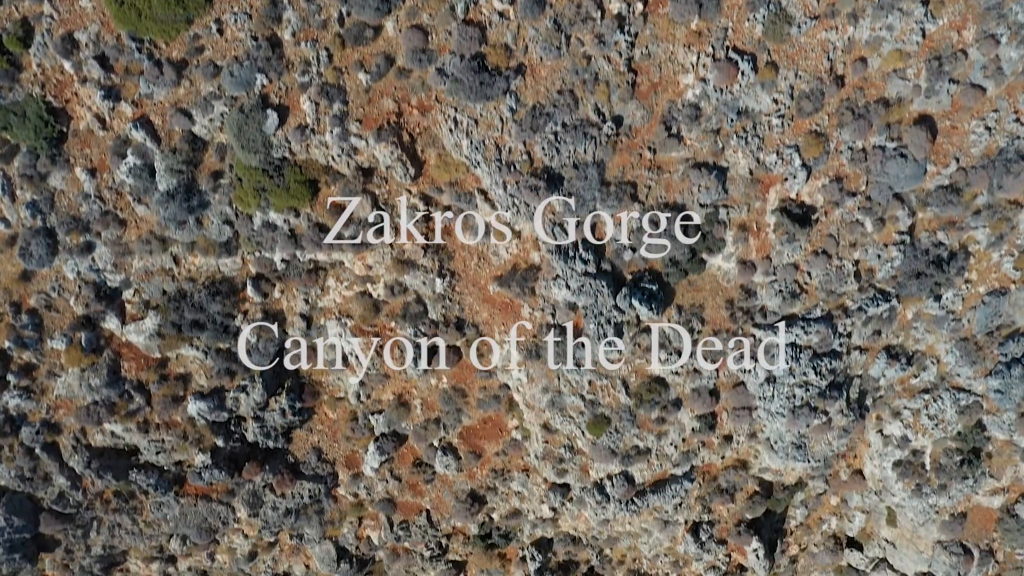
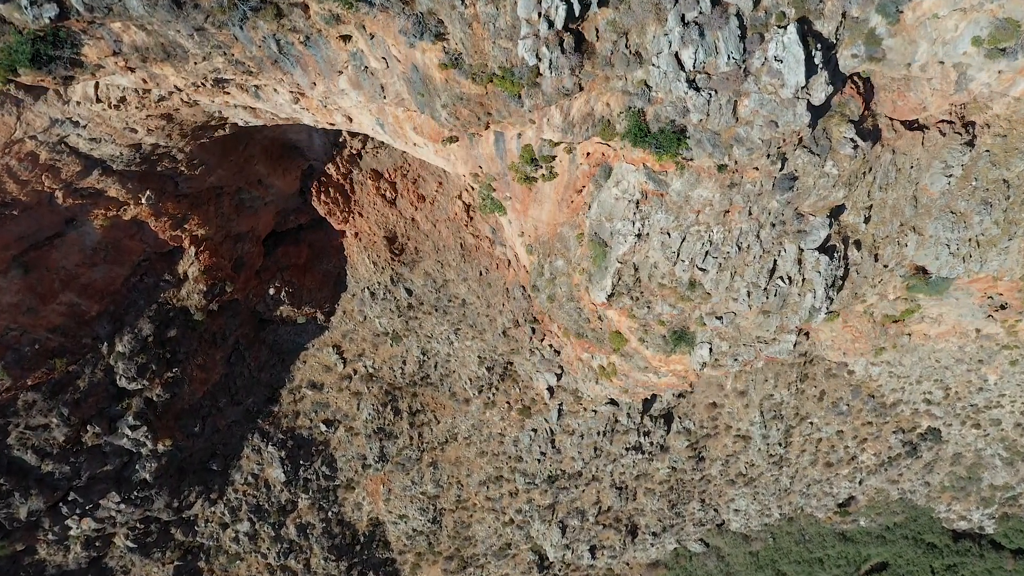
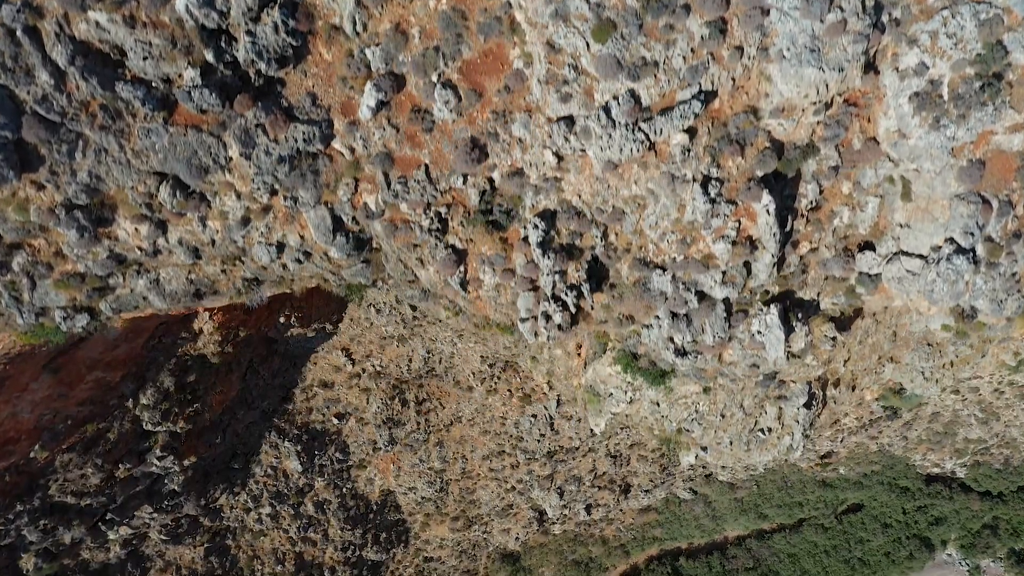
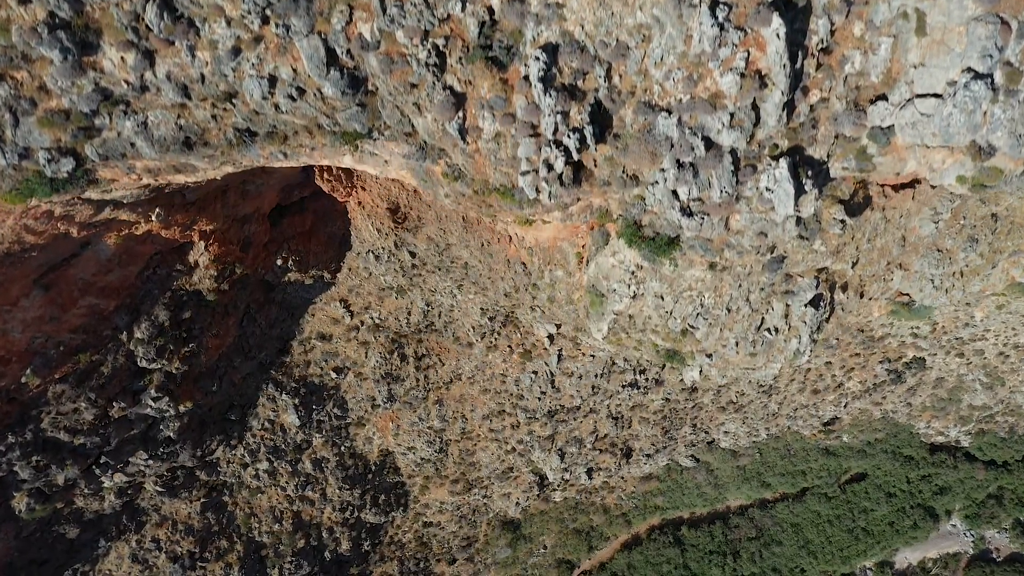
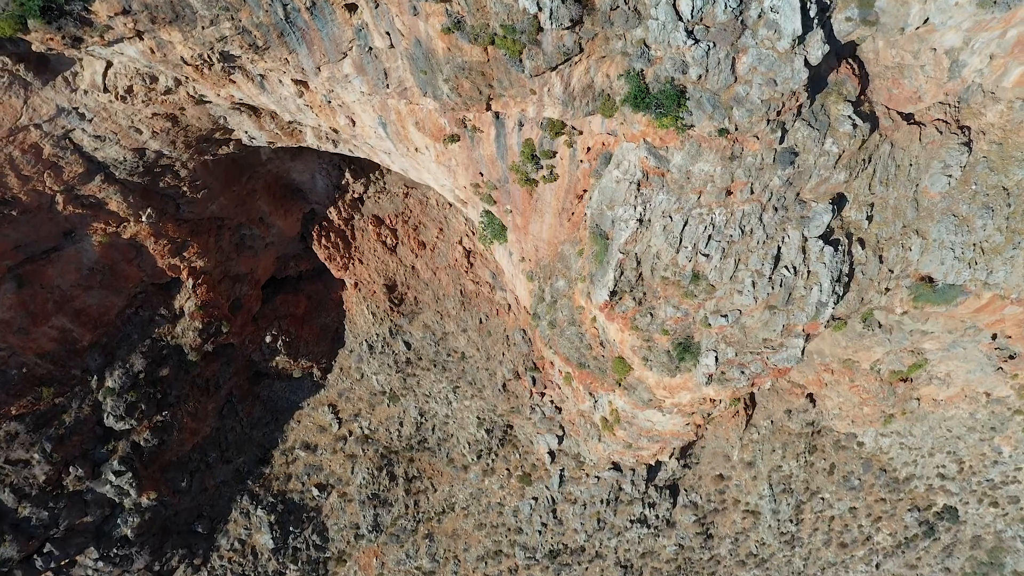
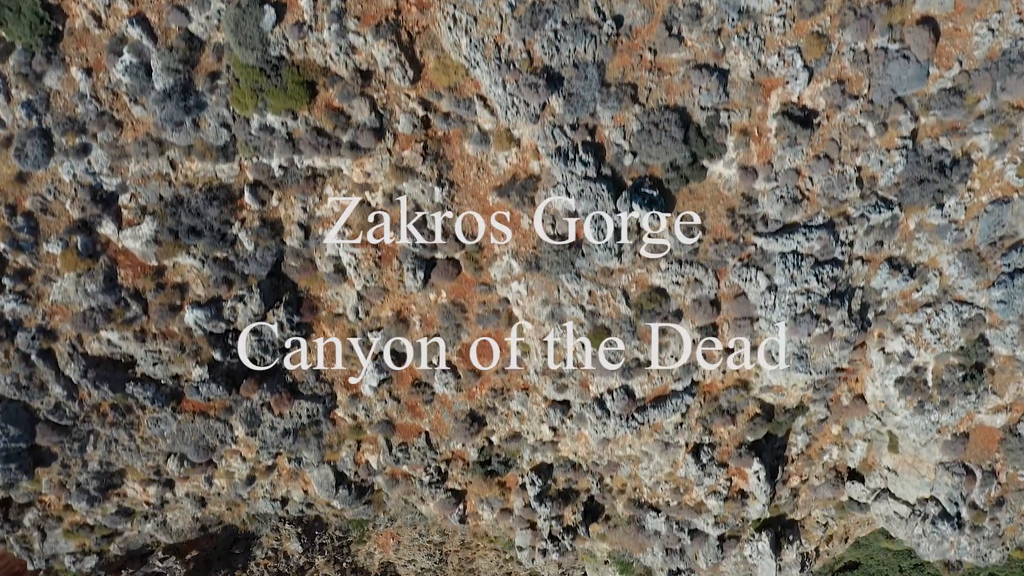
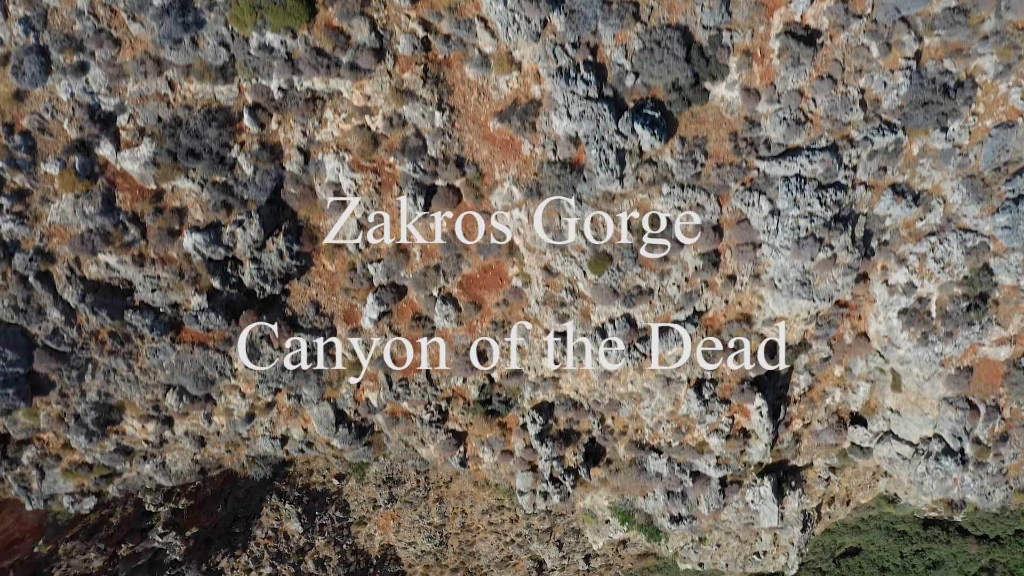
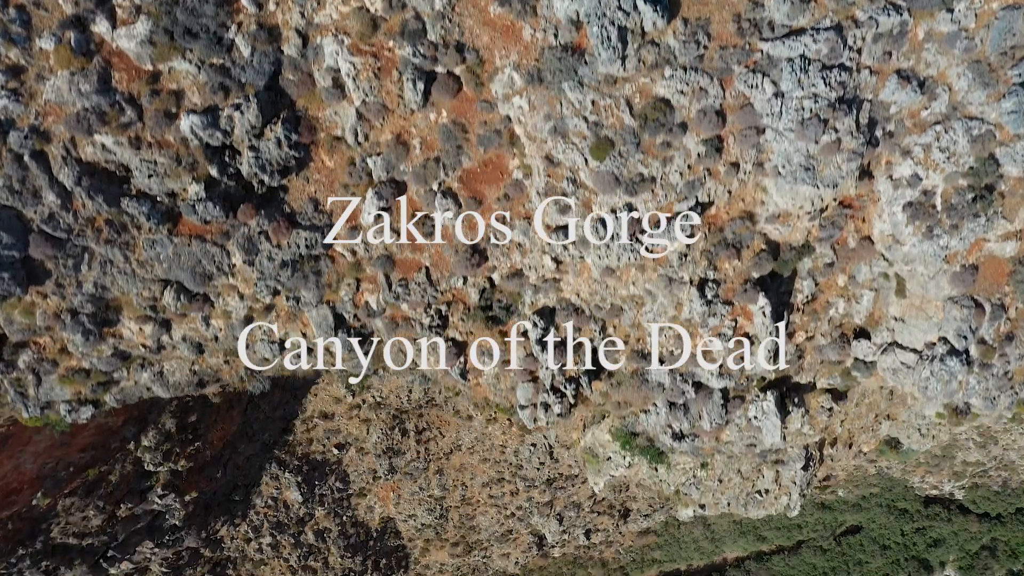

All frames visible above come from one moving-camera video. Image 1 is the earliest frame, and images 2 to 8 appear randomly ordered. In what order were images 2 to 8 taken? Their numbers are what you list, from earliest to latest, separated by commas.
6, 7, 8, 3, 4, 2, 5
